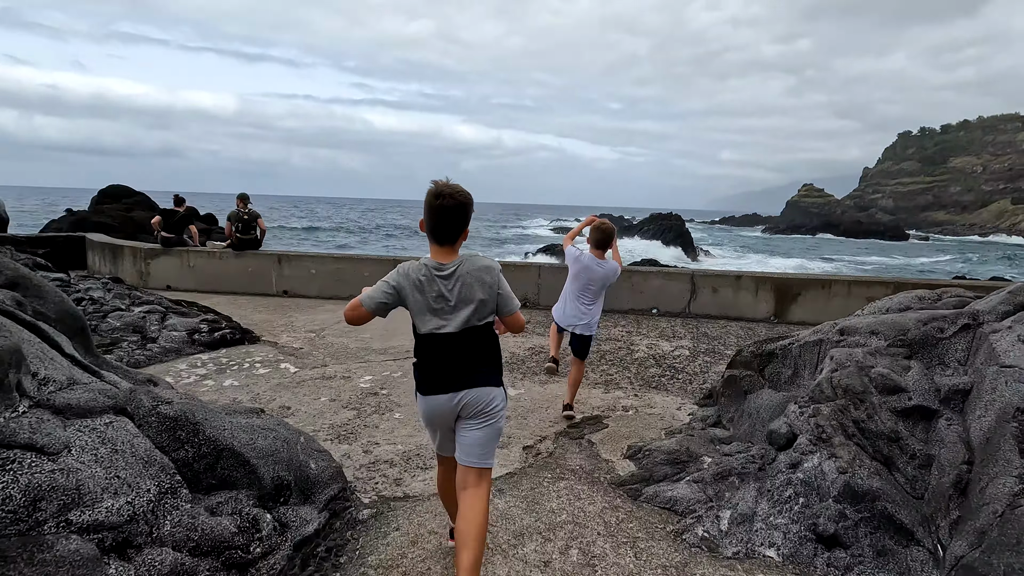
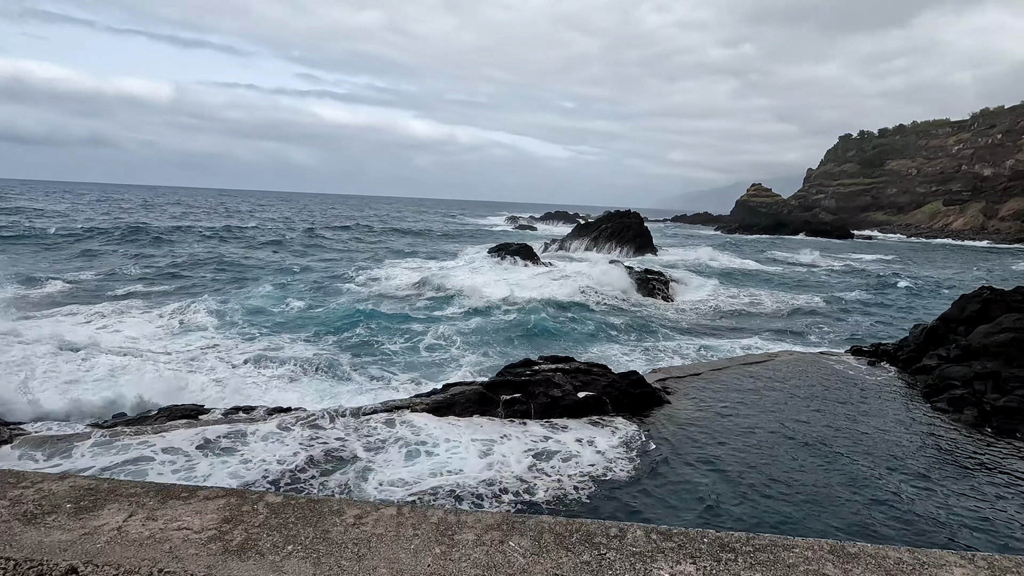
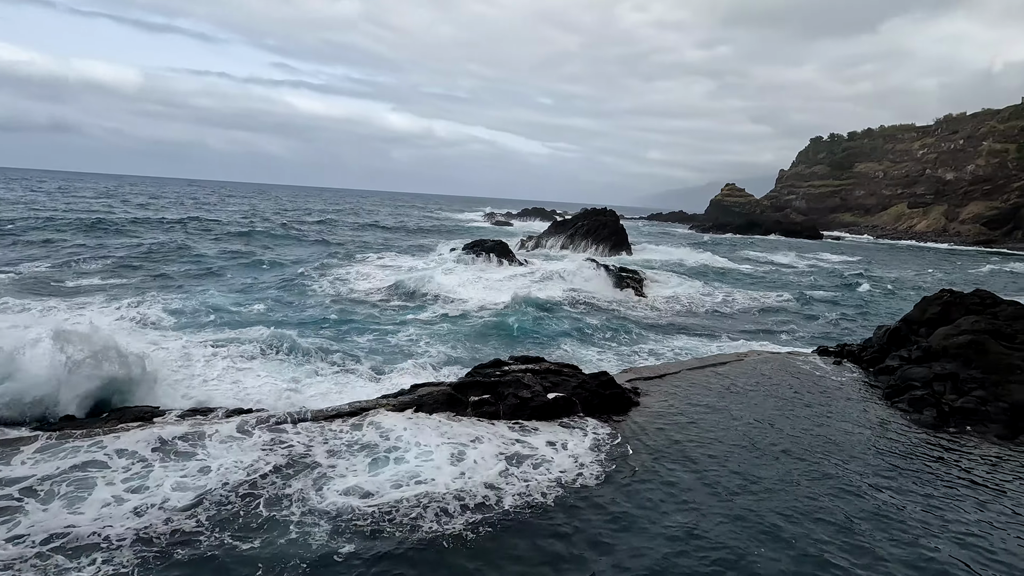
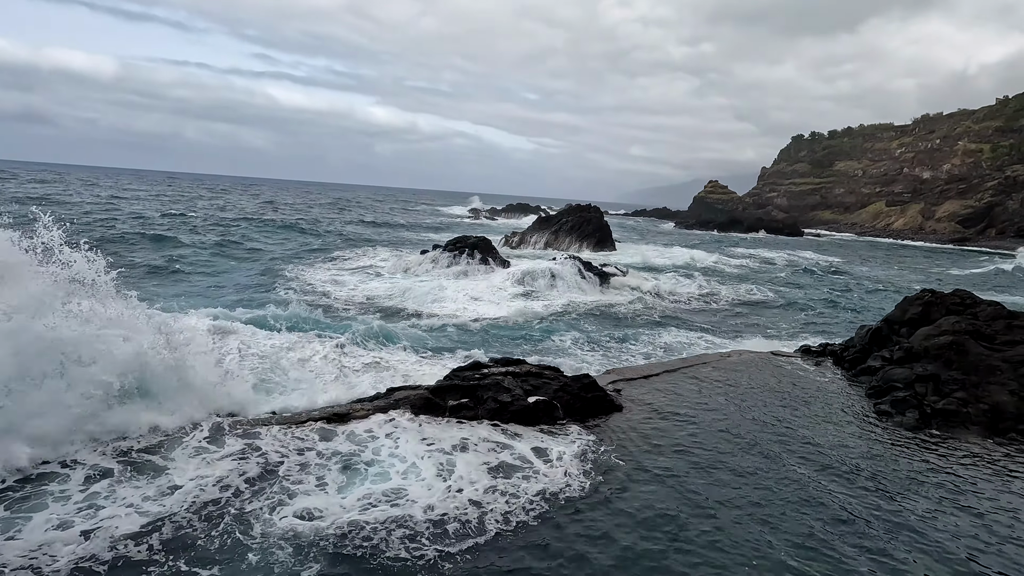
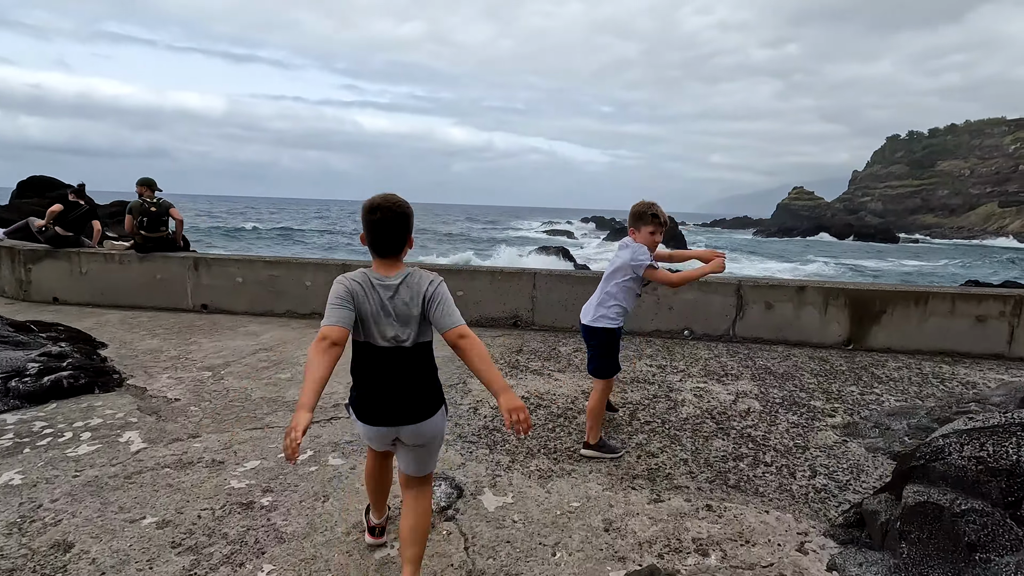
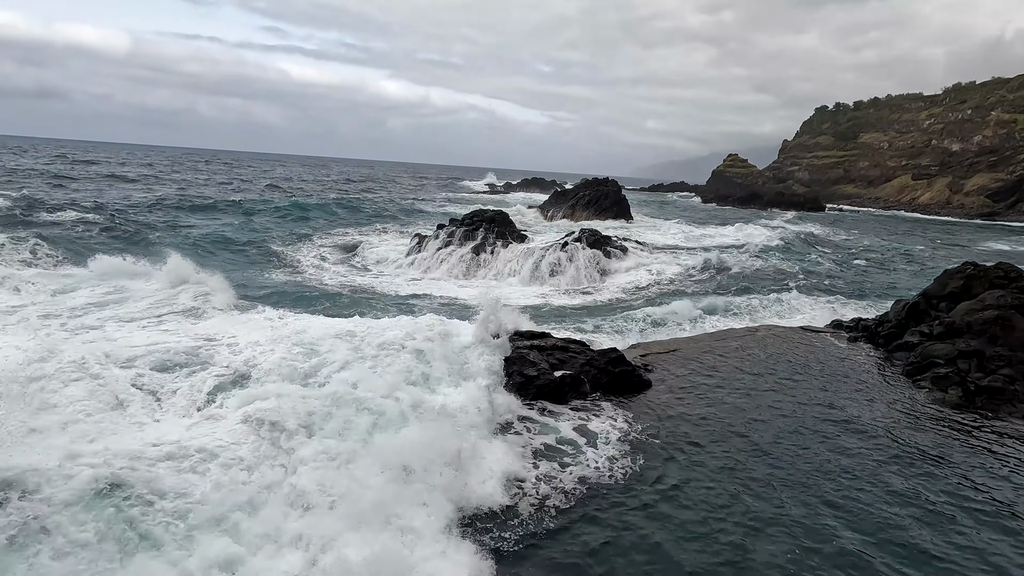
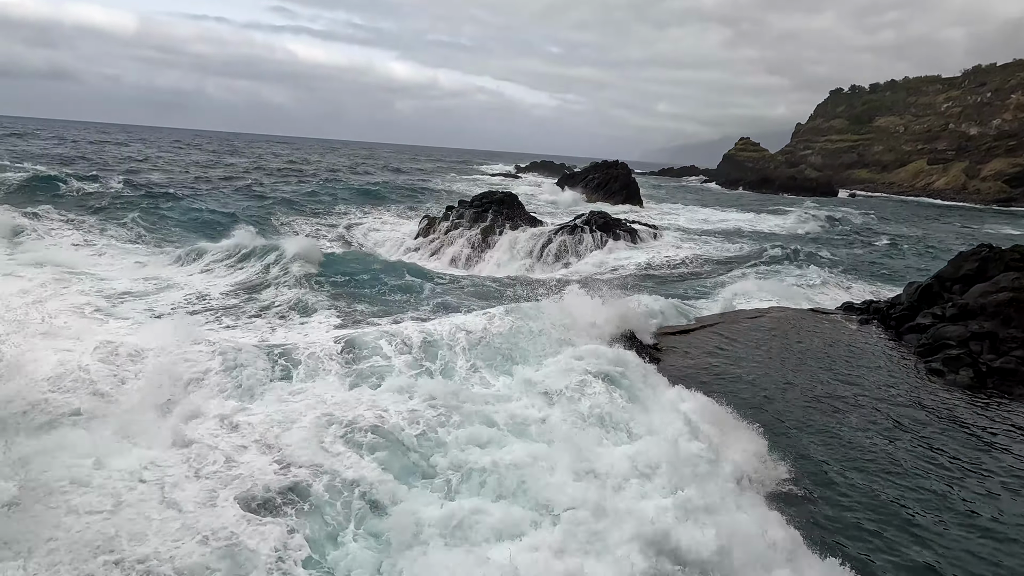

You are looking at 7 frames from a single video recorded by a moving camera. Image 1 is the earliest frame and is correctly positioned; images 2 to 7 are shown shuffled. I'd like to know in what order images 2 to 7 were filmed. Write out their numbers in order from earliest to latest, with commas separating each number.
5, 2, 3, 4, 6, 7
